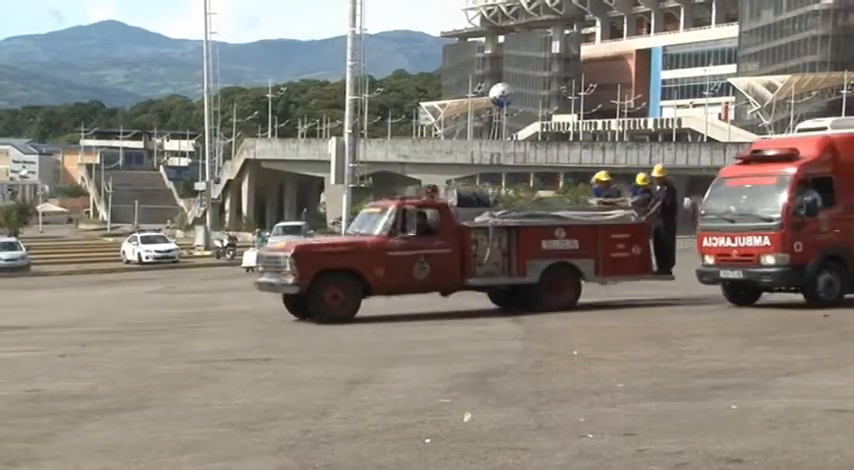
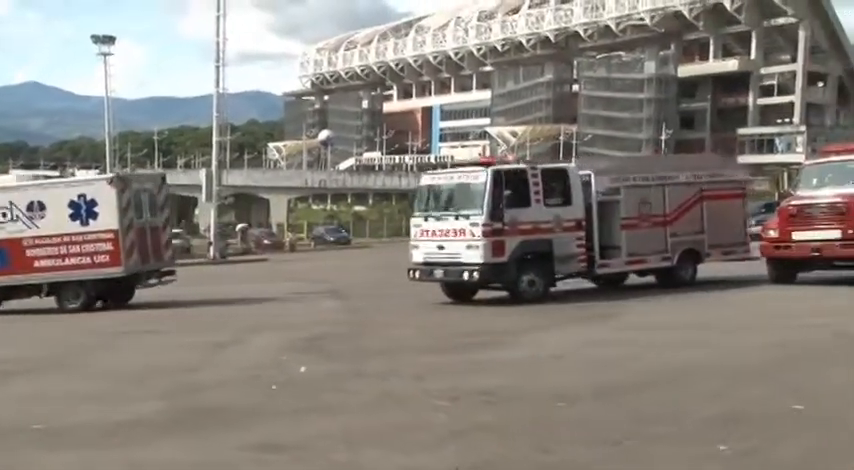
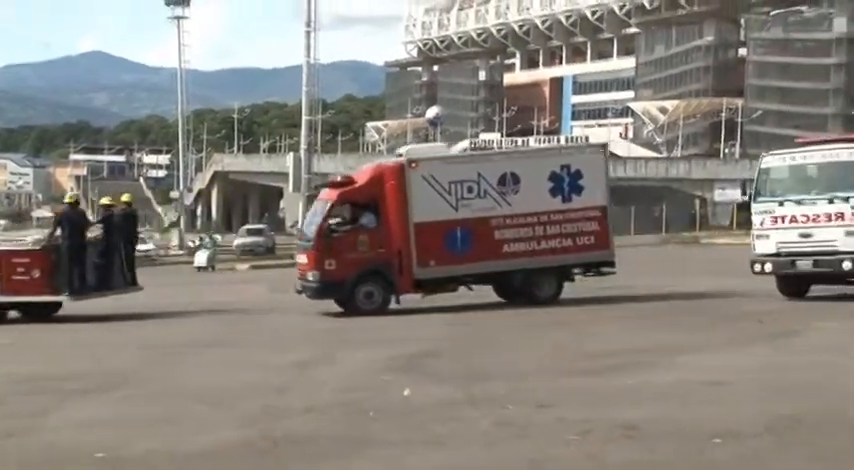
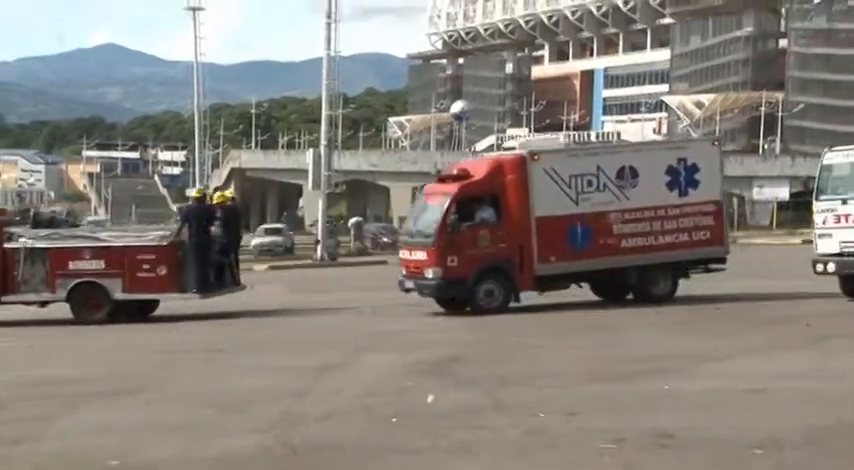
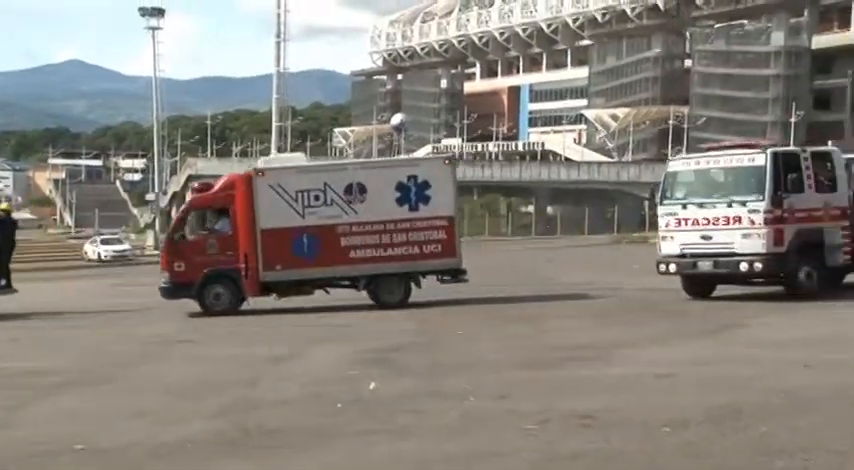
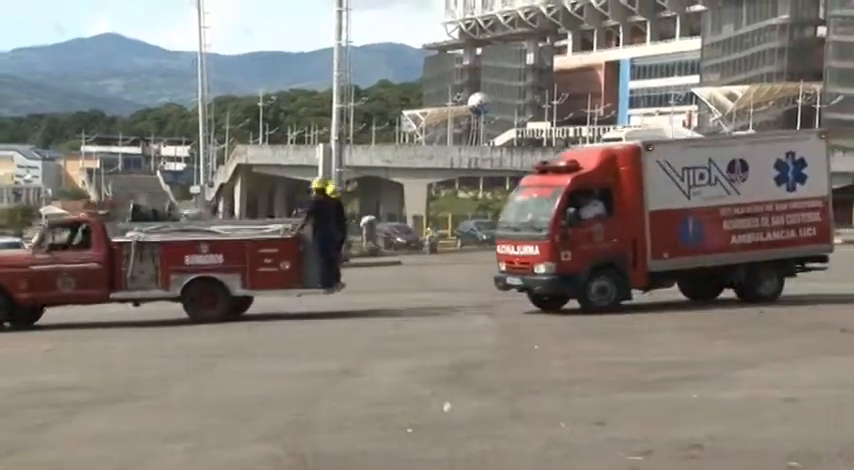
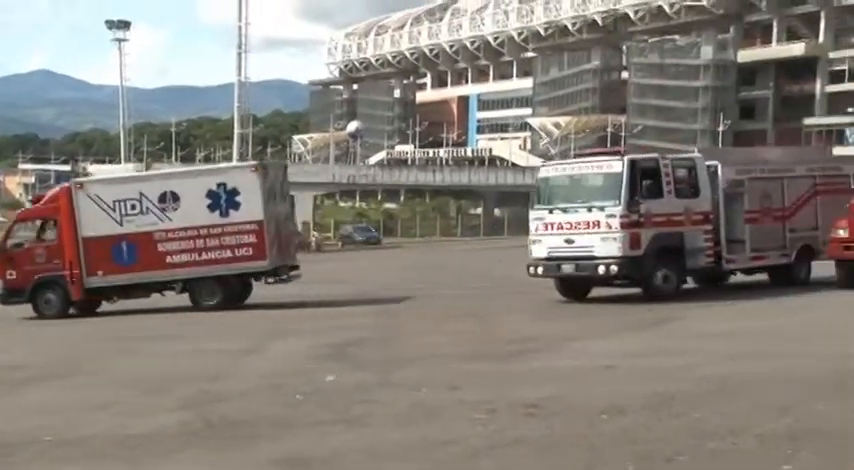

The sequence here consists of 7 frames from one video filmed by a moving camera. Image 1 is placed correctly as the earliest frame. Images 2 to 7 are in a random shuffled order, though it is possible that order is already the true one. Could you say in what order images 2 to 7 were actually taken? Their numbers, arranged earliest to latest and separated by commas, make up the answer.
6, 4, 3, 5, 7, 2
